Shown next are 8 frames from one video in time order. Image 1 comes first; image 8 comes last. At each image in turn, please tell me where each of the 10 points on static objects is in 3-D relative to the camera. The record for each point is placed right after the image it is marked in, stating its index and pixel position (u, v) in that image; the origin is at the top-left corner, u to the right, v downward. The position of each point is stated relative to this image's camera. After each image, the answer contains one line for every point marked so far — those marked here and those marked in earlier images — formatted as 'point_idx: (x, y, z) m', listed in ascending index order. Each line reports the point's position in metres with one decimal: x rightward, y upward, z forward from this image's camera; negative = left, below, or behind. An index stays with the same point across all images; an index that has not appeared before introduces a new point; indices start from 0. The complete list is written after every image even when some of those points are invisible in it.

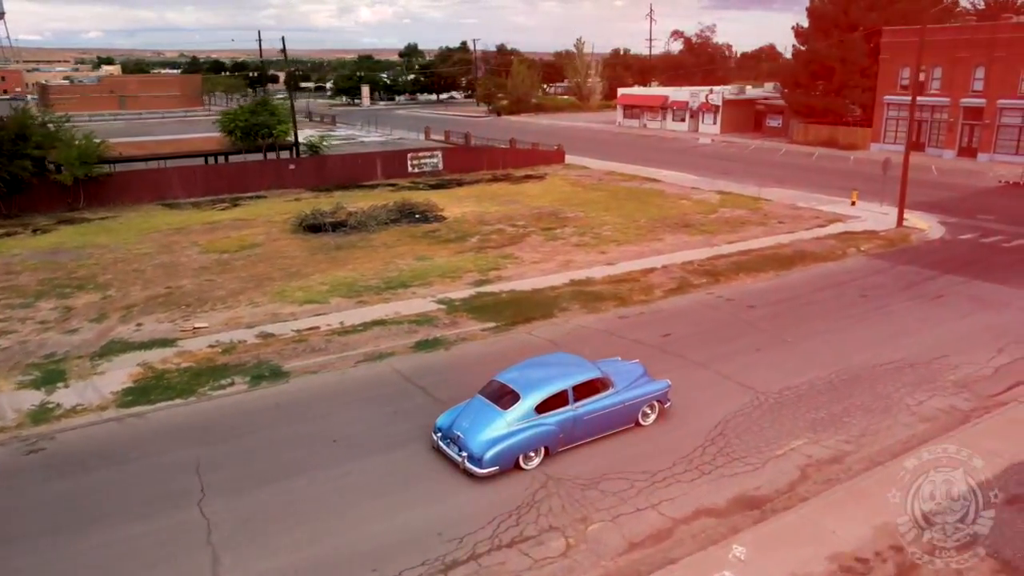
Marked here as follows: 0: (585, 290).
0: (+1.8, -0.1, +19.3) m
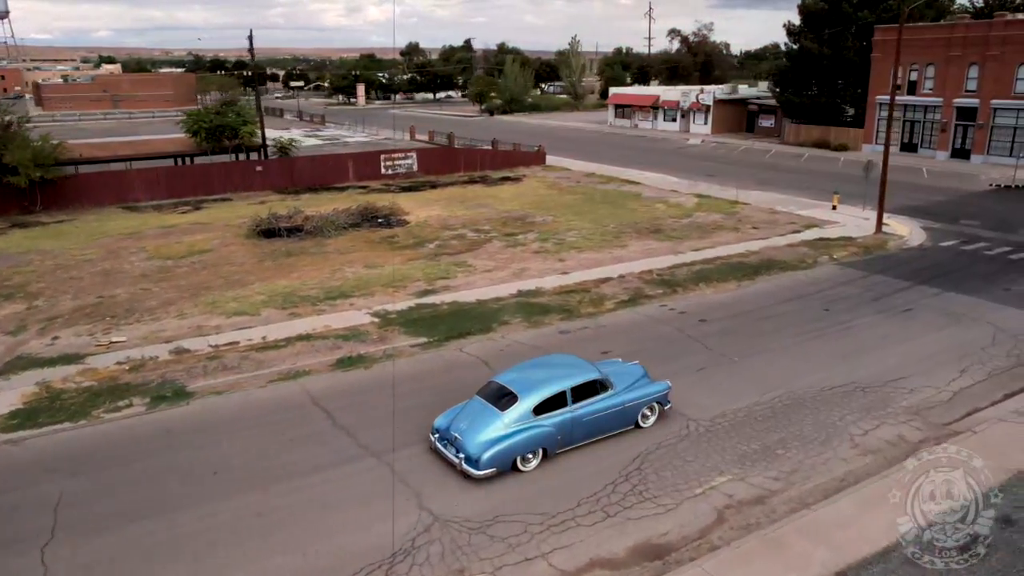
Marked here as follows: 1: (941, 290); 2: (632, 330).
0: (+0.4, -0.3, +18.2) m
1: (+11.0, 0.0, +19.2) m
2: (+2.6, -0.9, +16.6) m
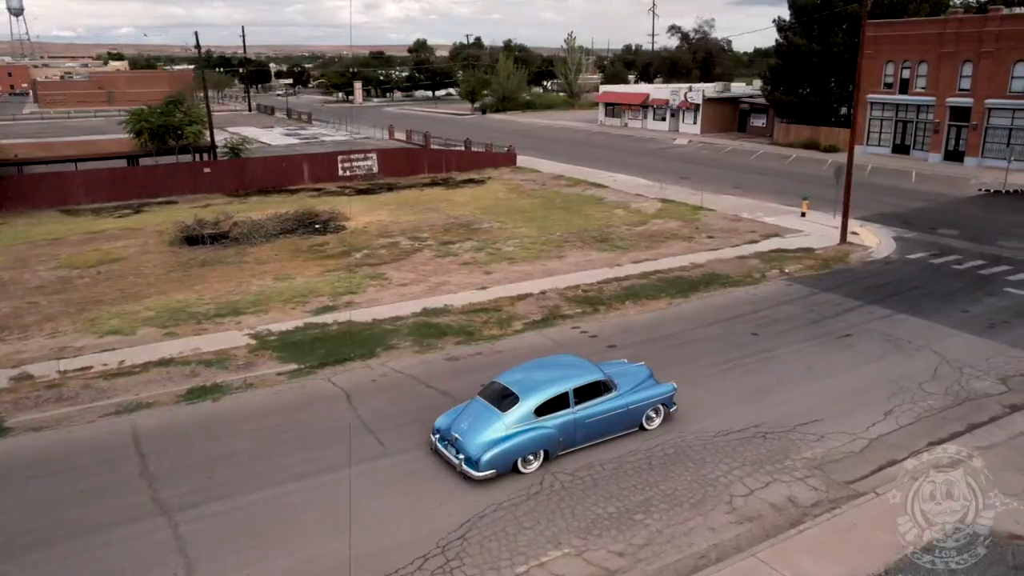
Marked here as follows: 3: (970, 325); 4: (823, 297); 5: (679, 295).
0: (-1.8, -0.8, +16.6) m
1: (+8.7, -0.5, +17.4) m
2: (+0.3, -1.4, +14.9) m
3: (+10.1, -0.8, +16.6) m
4: (+7.7, -0.2, +18.5) m
5: (+4.1, -0.2, +18.5) m
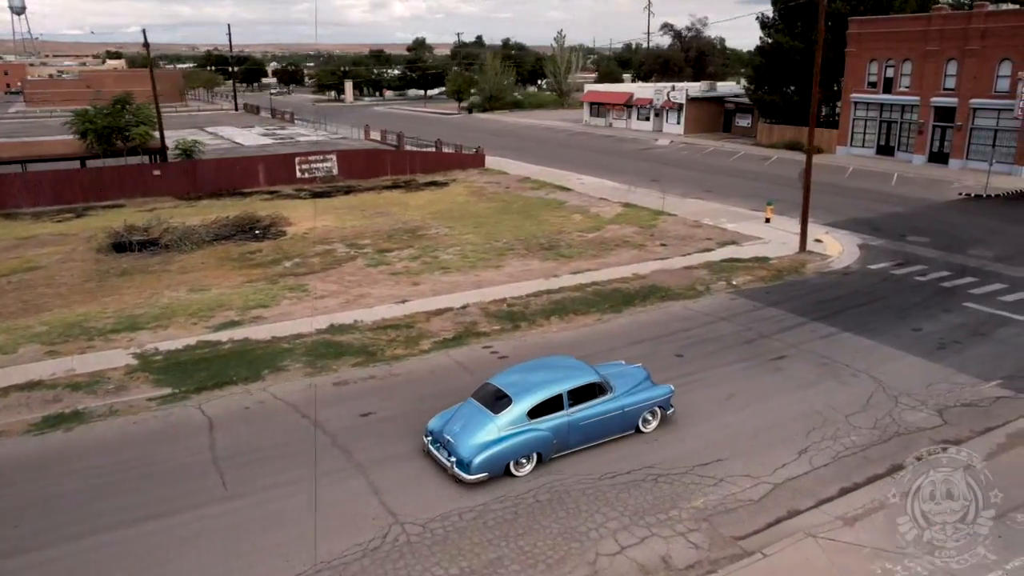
0: (-3.7, -1.1, +15.4) m
1: (+6.9, -0.9, +16.0) m
2: (-1.5, -1.7, +13.7) m
3: (+8.2, -1.1, +15.2) m
4: (+5.8, -0.6, +17.2) m
5: (+2.3, -0.5, +17.2) m
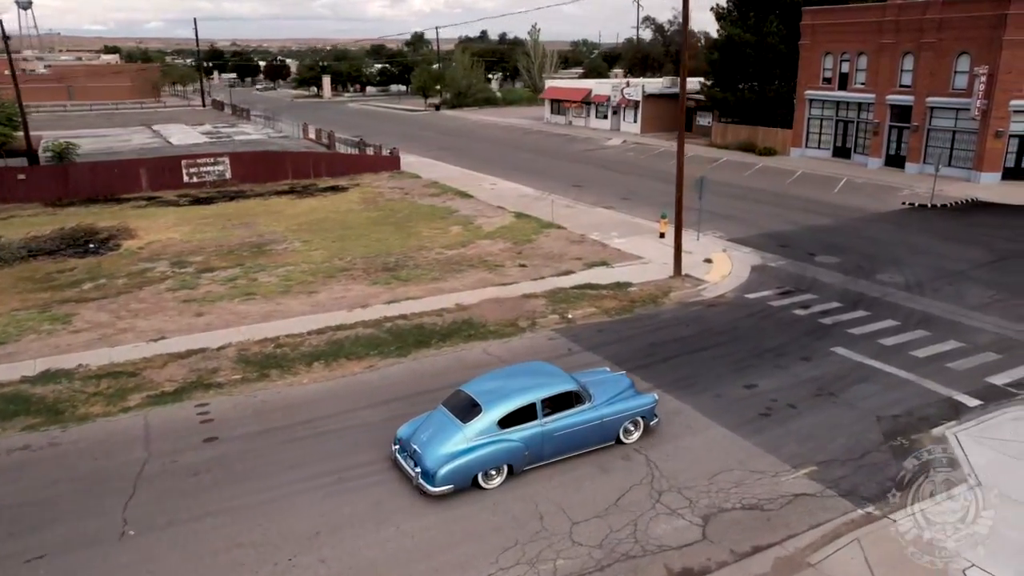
0: (-8.2, -1.8, +12.6) m
1: (+2.4, -1.6, +13.0) m
2: (-6.1, -2.4, +10.8) m
3: (+3.6, -1.9, +12.1) m
4: (+1.3, -1.3, +14.1) m
5: (-2.2, -1.3, +14.3) m
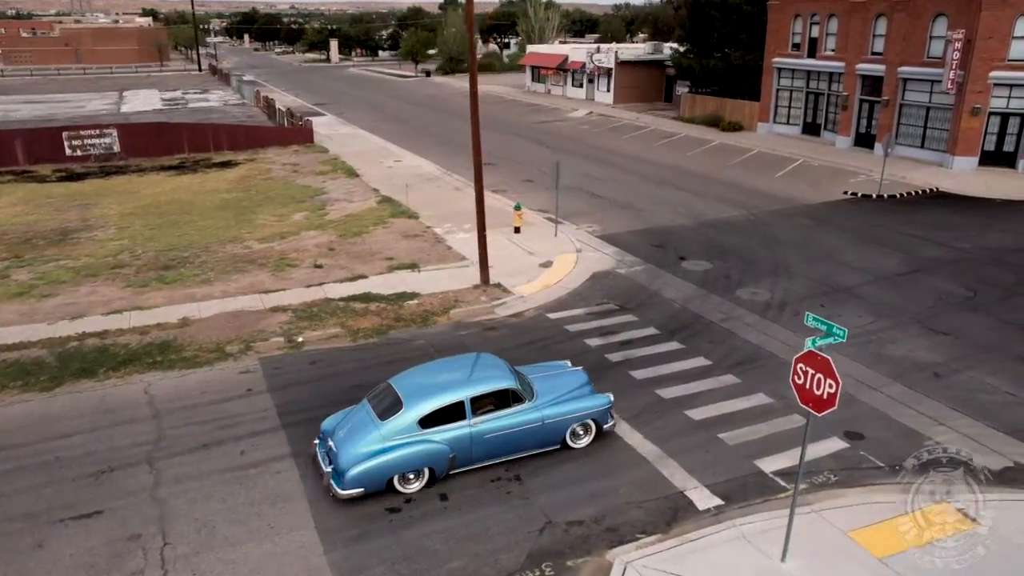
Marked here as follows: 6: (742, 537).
0: (-13.4, -1.9, +10.3) m
1: (-2.8, -2.1, +9.8) m
2: (-11.5, -2.7, +8.4) m
3: (-1.6, -2.4, +8.9) m
4: (-3.8, -1.7, +11.1) m
5: (-7.3, -1.5, +11.5) m
6: (+2.4, -2.6, +8.0) m
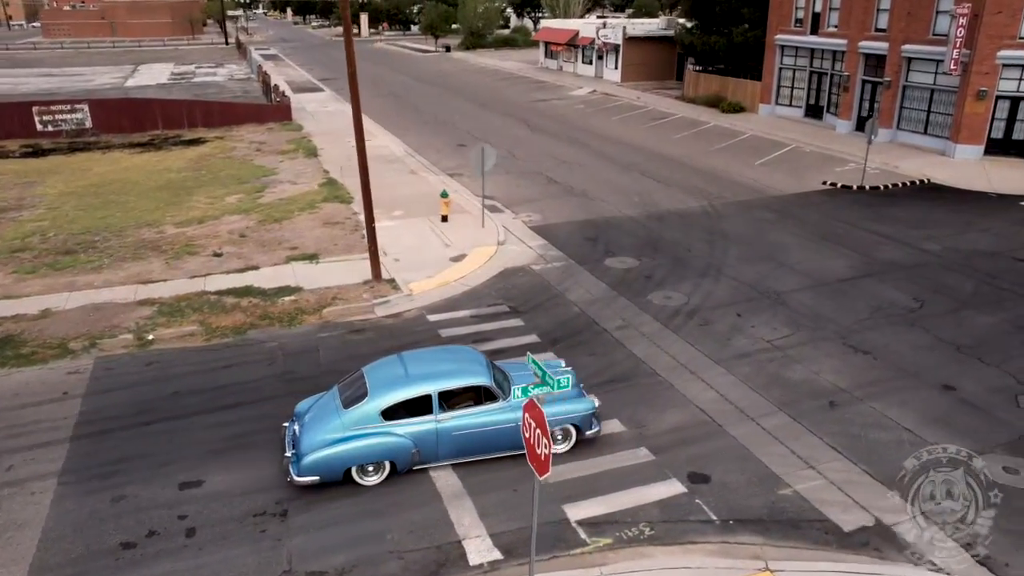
0: (-15.8, -1.7, +10.1) m
1: (-5.3, -2.1, +9.0) m
2: (-14.0, -2.5, +8.1) m
3: (-4.1, -2.5, +8.0) m
4: (-6.1, -1.6, +10.3) m
5: (-9.6, -1.4, +10.9) m
6: (-0.2, -2.9, +6.8) m
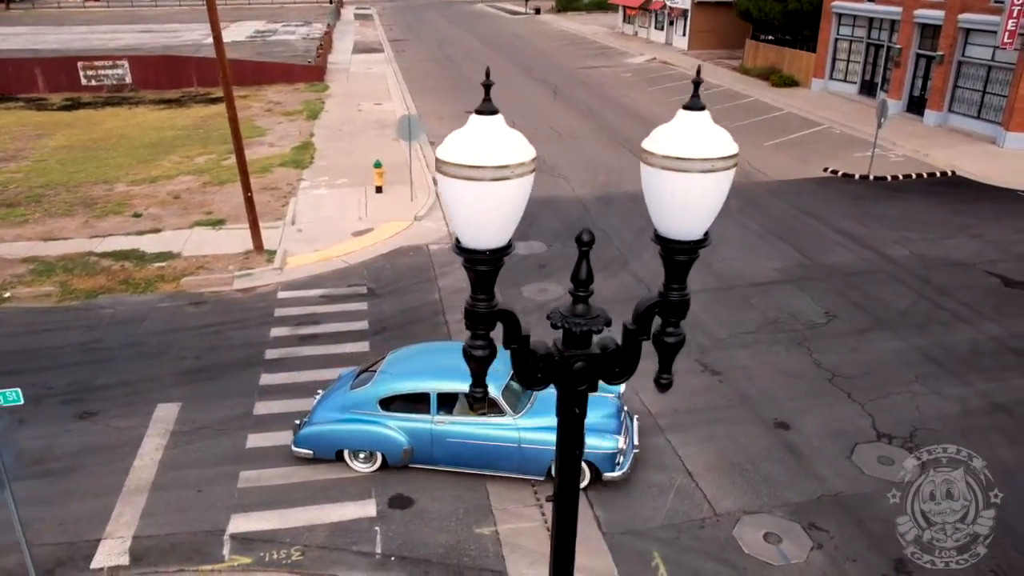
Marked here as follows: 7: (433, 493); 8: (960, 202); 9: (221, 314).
0: (-18.5, -0.3, +12.1) m
1: (-8.4, -1.6, +9.3) m
2: (-17.2, -1.4, +9.9) m
3: (-7.5, -2.1, +8.1) m
4: (-9.0, -1.0, +10.6) m
5: (-12.3, -0.5, +11.8) m
6: (-3.8, -2.8, +6.3) m
7: (-0.8, -2.2, +7.9) m
8: (+9.9, +1.9, +16.6) m
9: (-4.5, -0.5, +11.8) m
